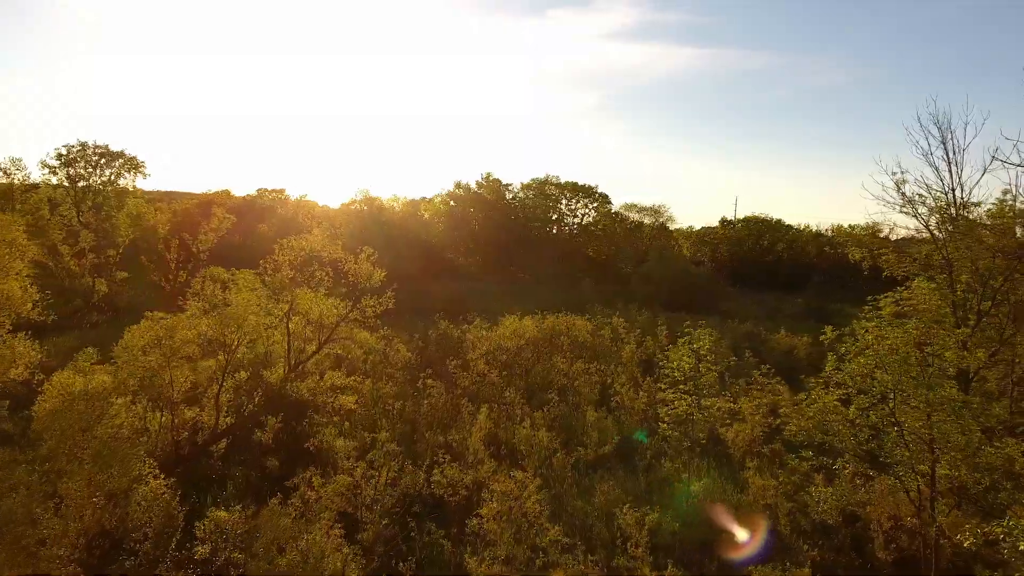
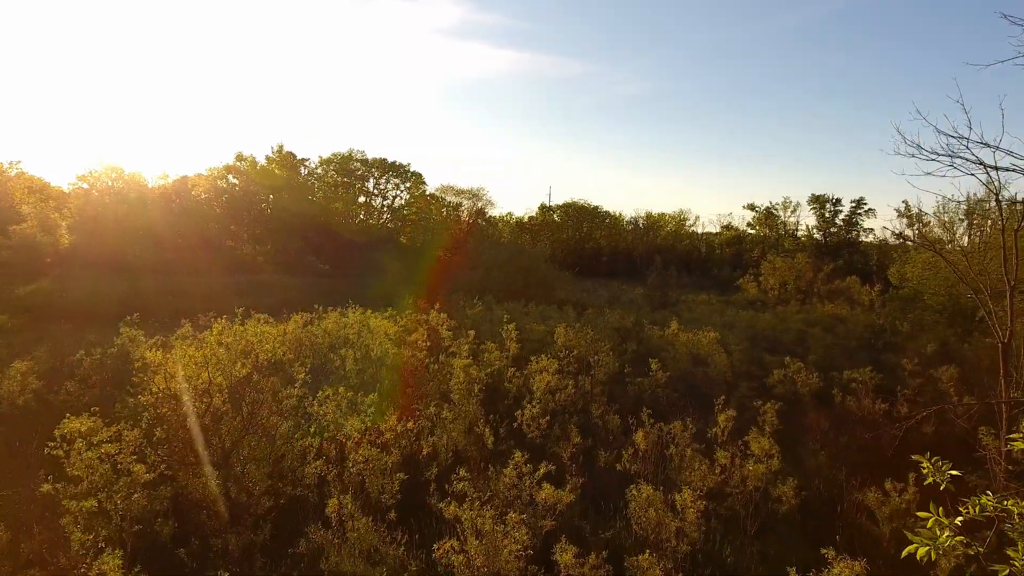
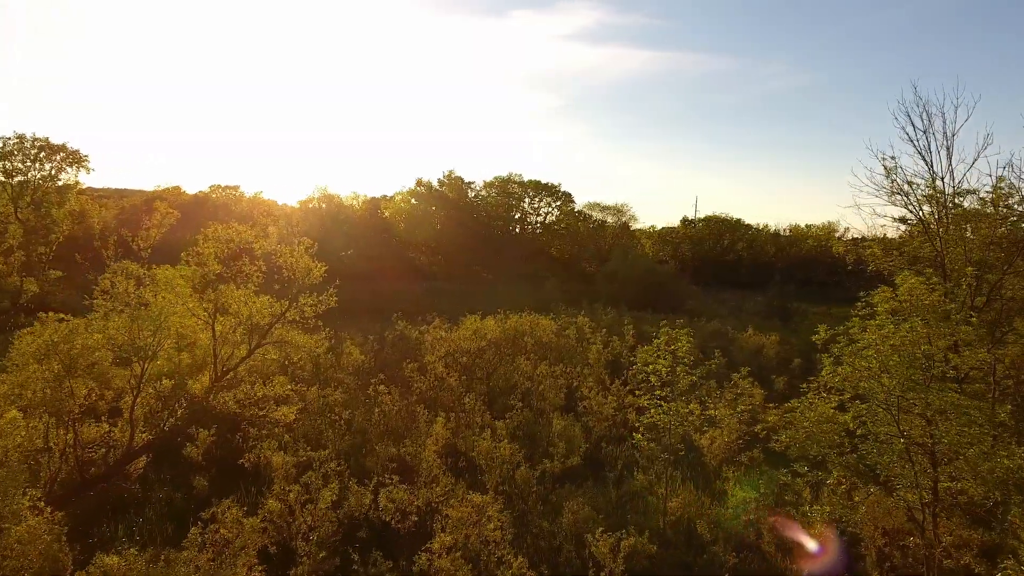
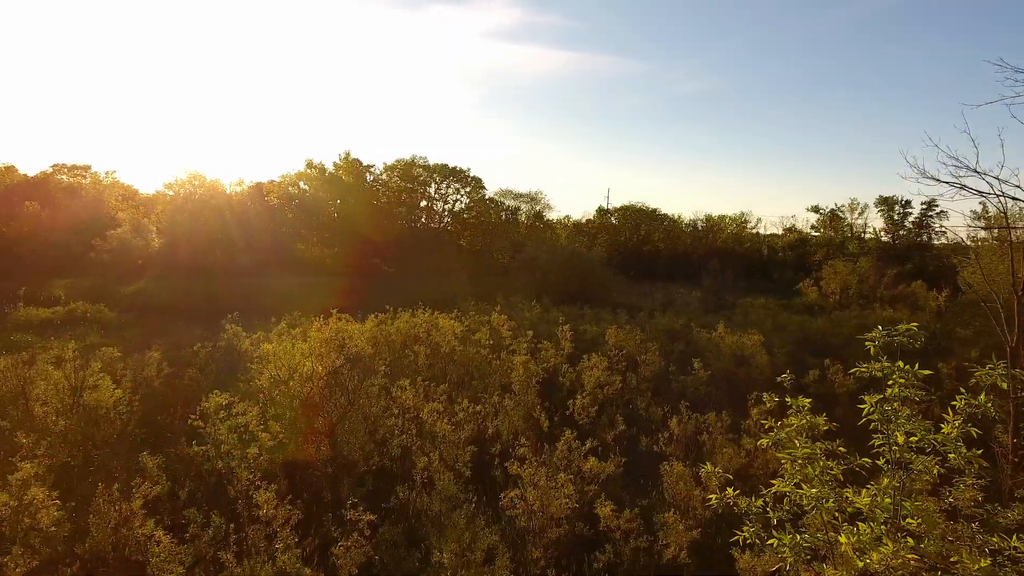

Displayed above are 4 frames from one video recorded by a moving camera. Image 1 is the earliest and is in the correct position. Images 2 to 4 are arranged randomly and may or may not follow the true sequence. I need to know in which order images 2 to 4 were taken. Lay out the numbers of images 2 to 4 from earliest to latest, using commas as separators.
3, 4, 2
